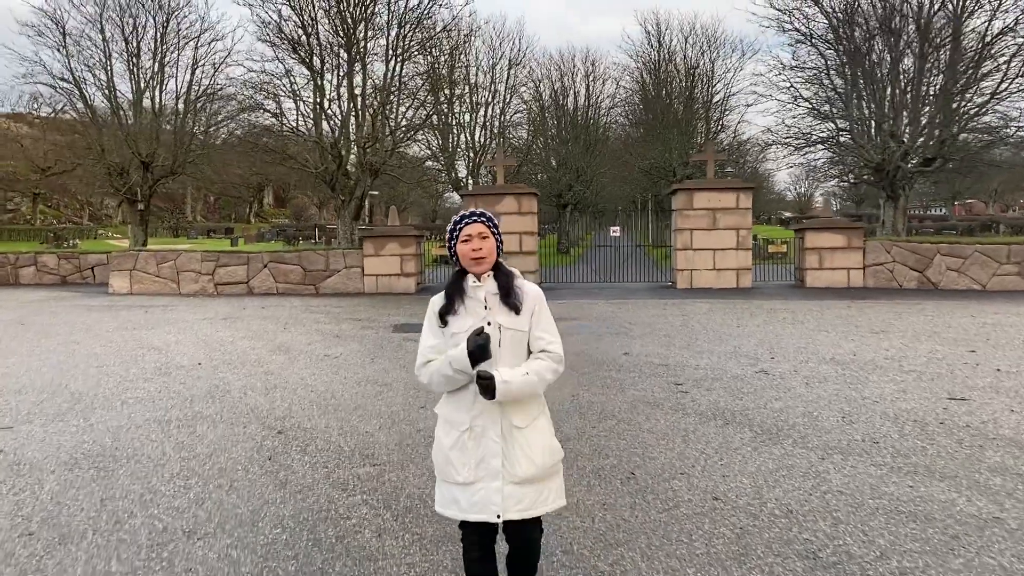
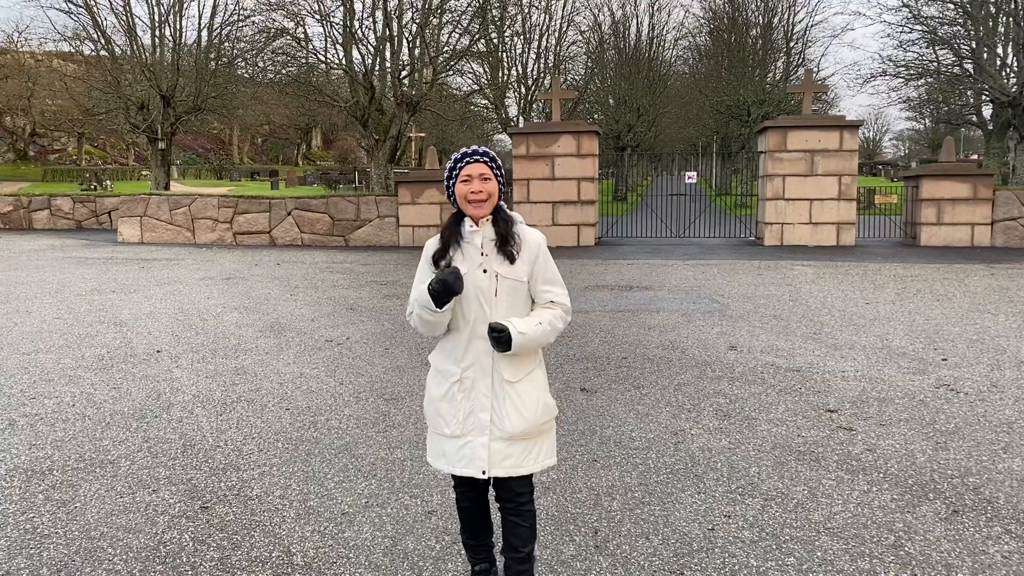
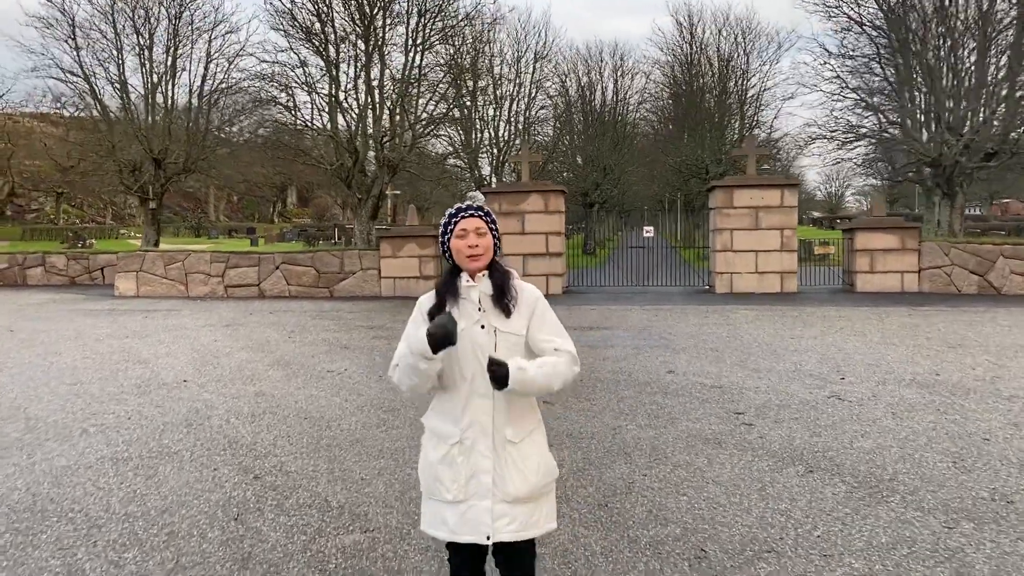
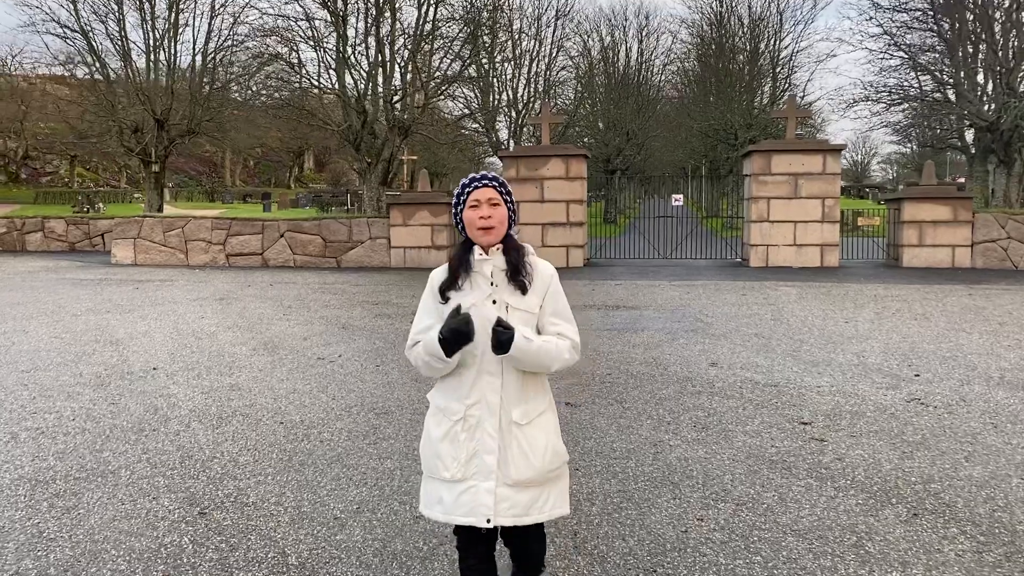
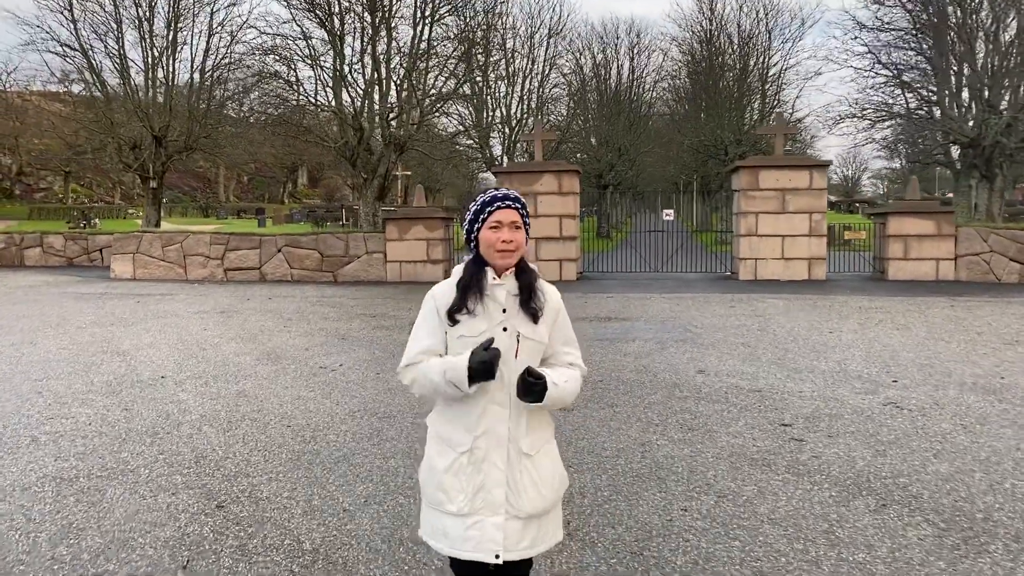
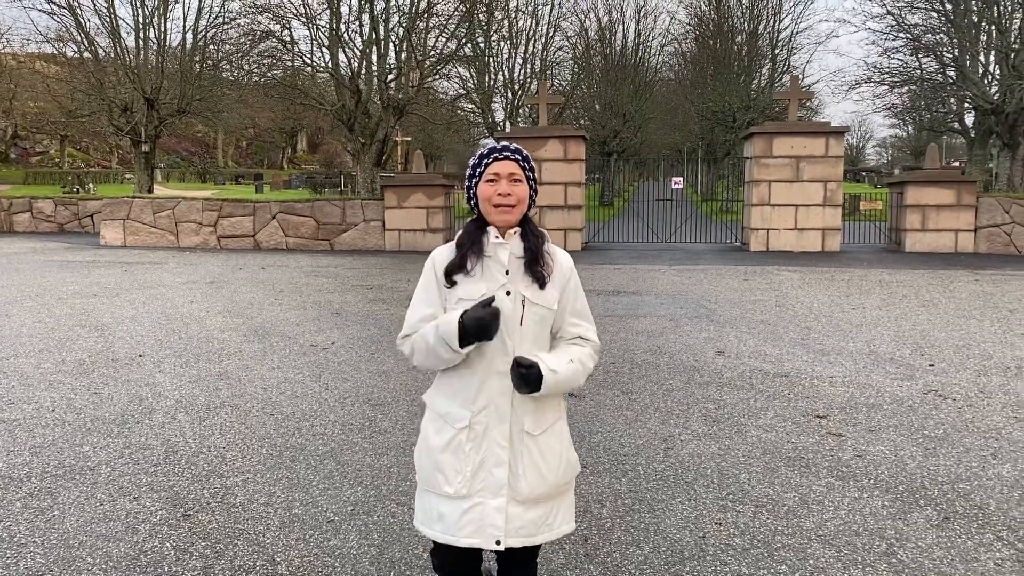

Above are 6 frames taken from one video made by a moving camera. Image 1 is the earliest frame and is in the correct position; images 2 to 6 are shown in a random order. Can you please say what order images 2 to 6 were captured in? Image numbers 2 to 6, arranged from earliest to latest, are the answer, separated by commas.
3, 5, 4, 2, 6
